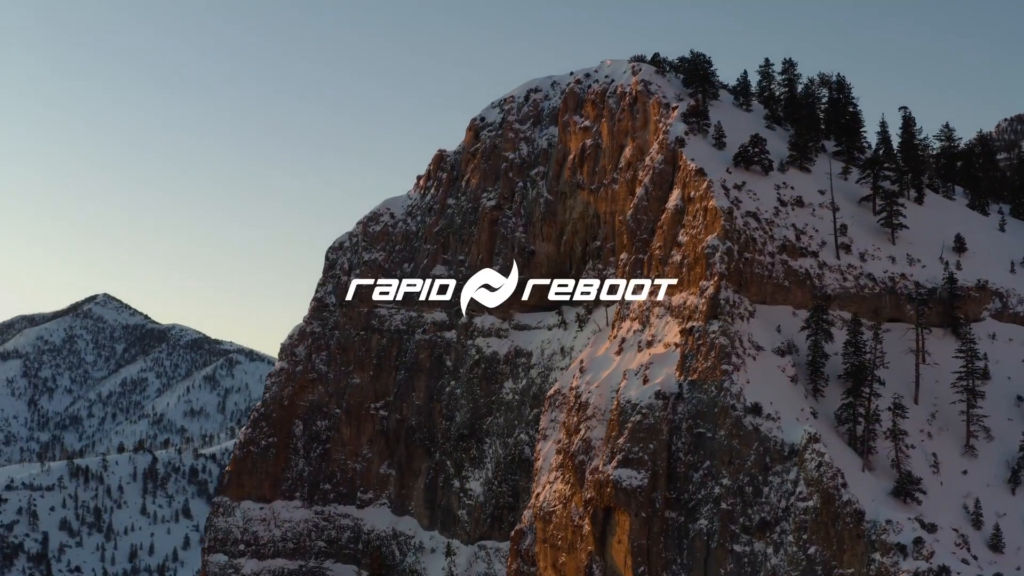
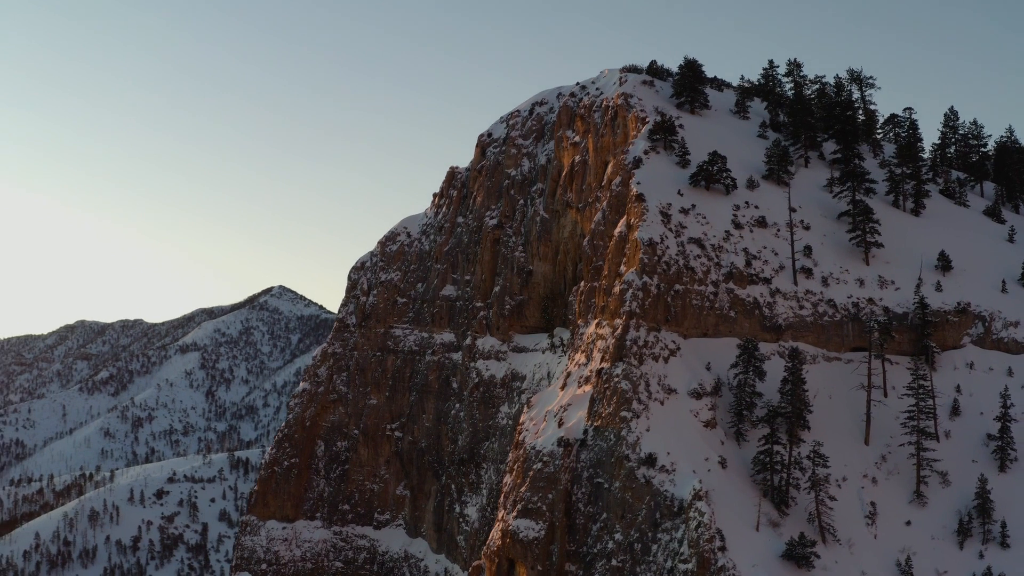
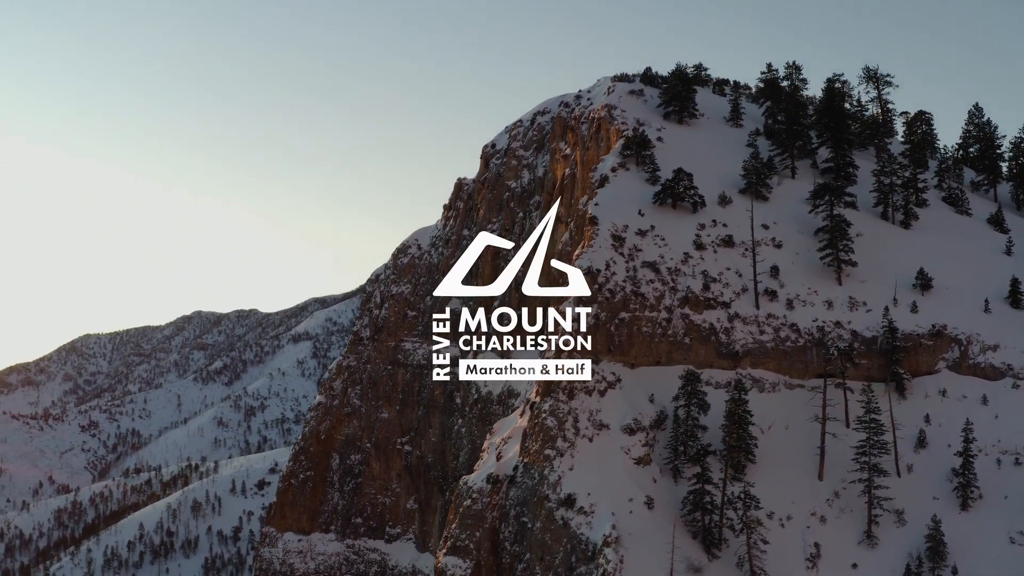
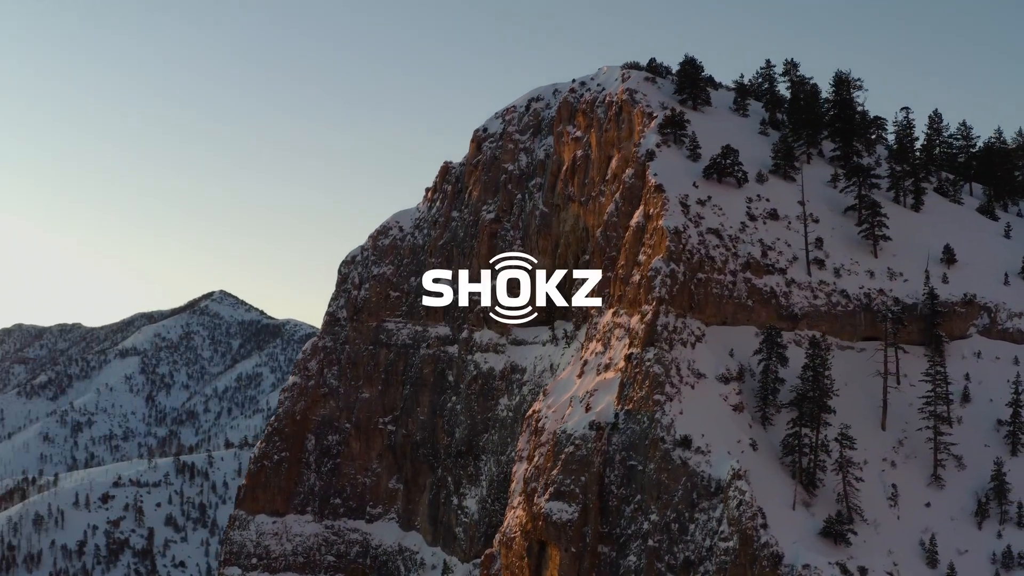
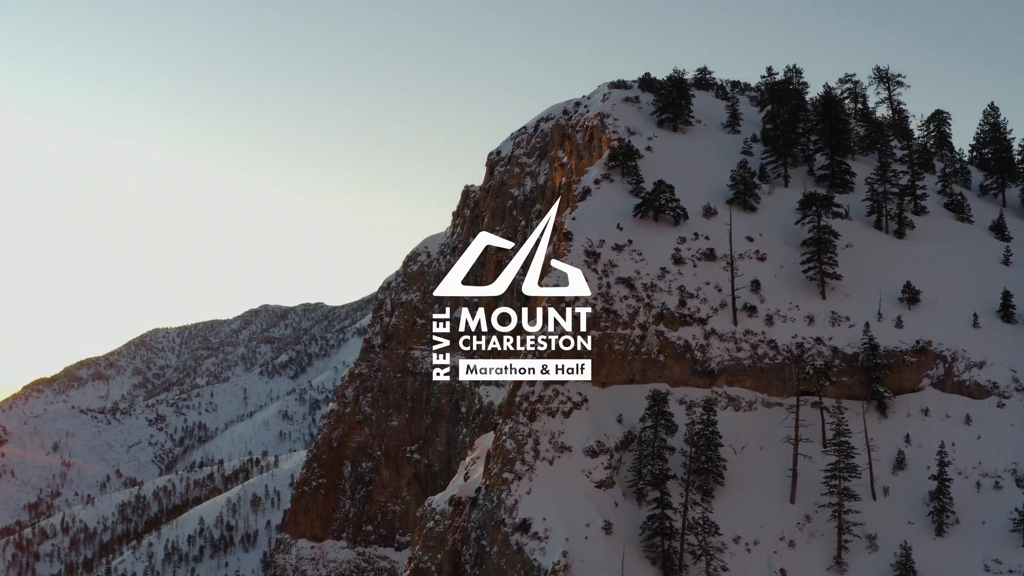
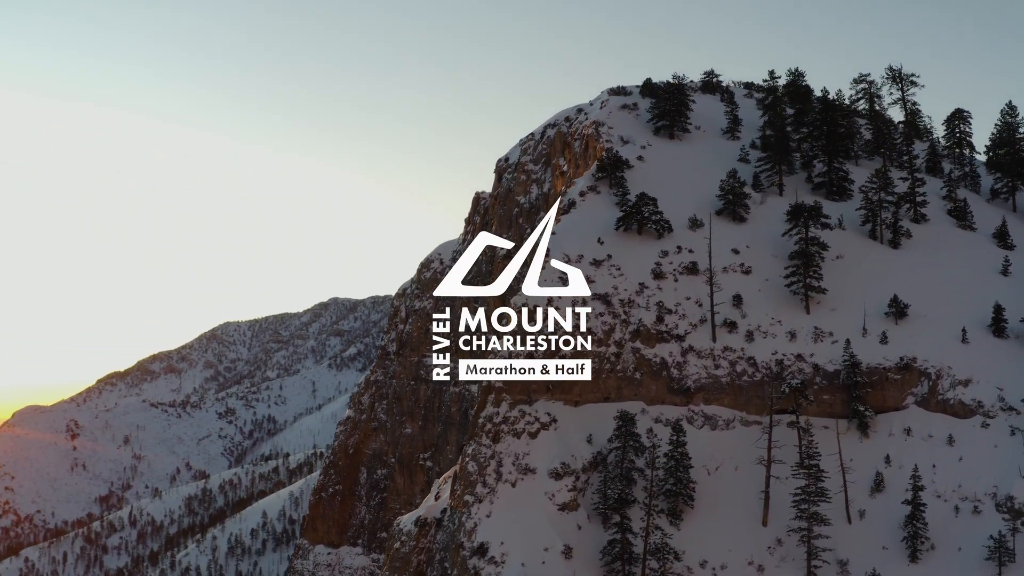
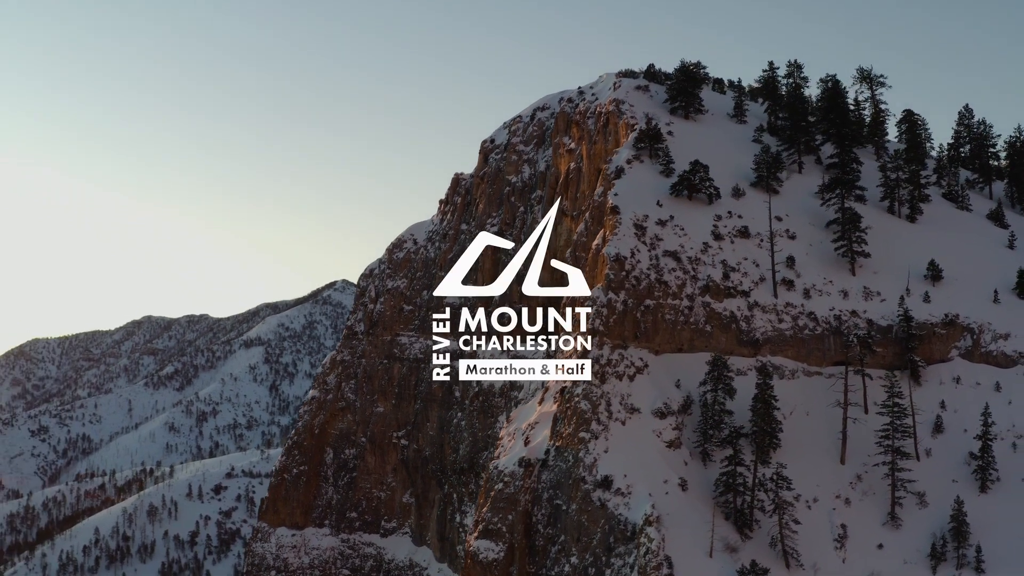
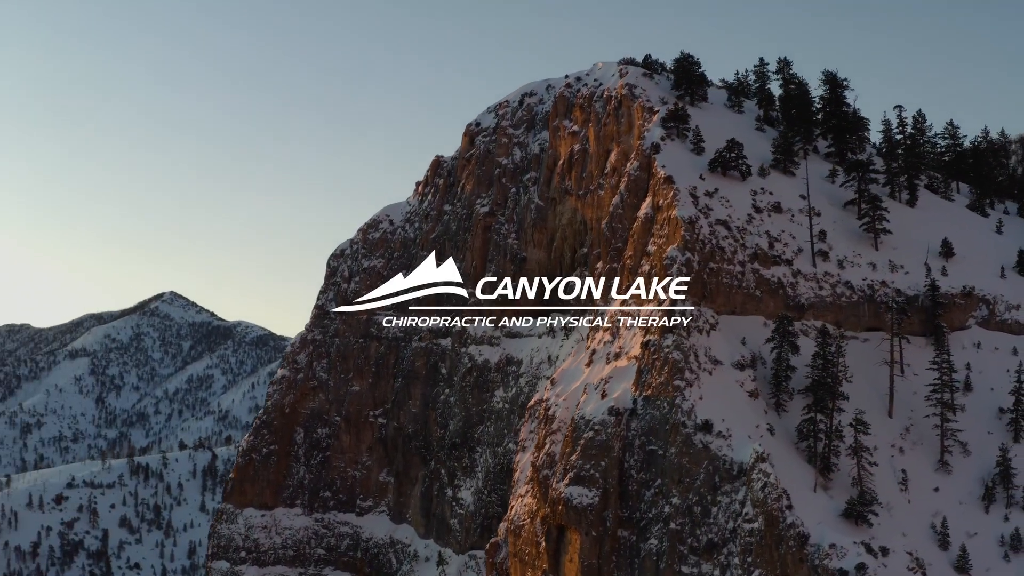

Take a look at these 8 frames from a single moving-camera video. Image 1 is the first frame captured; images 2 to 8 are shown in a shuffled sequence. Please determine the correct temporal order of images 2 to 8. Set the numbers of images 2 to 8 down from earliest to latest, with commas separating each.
8, 4, 2, 7, 3, 5, 6
